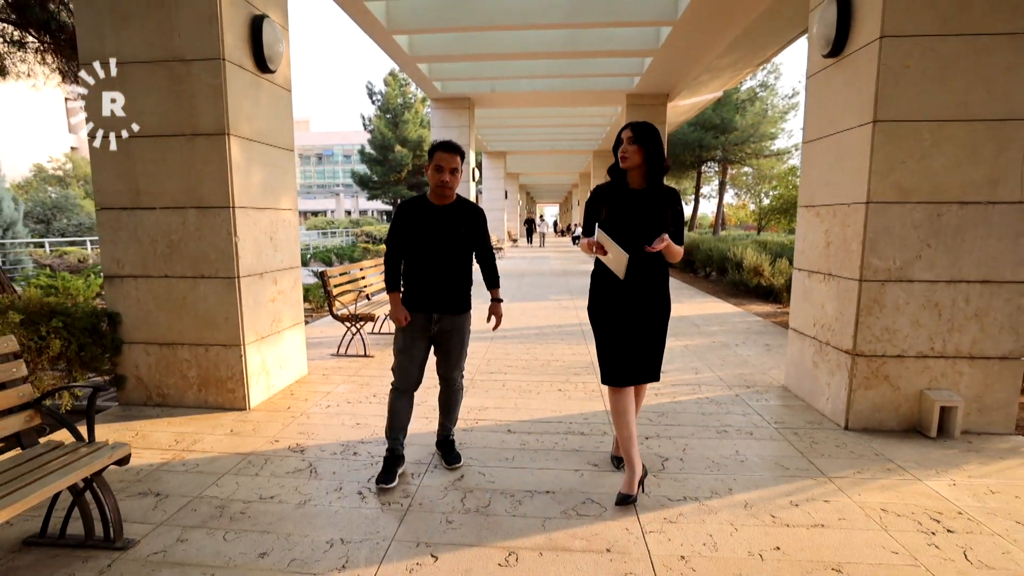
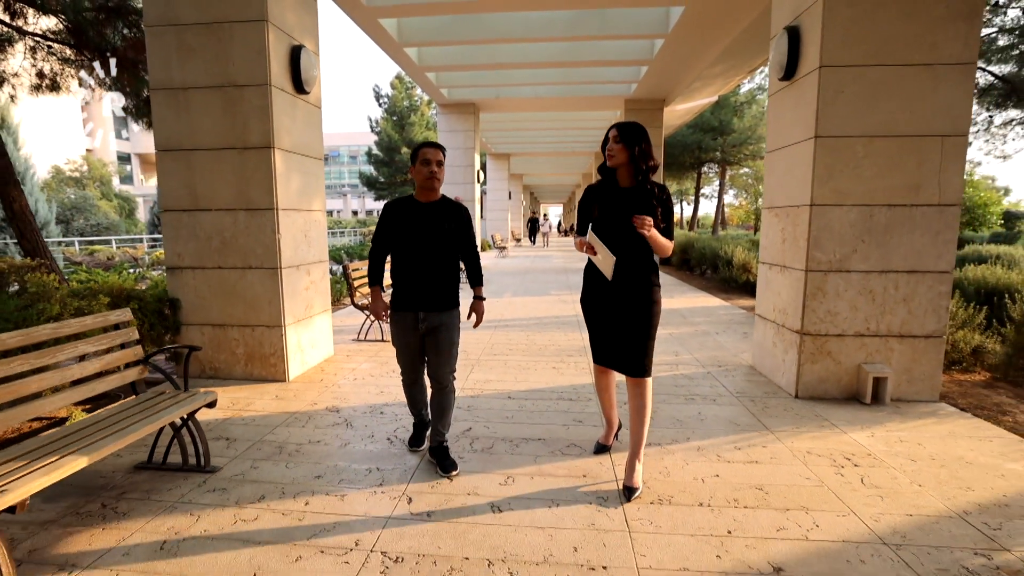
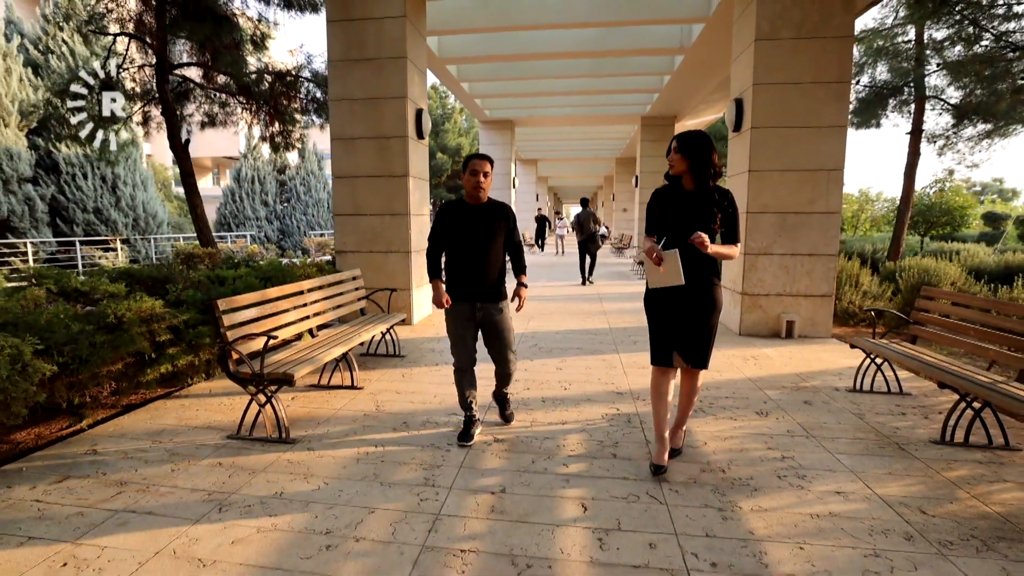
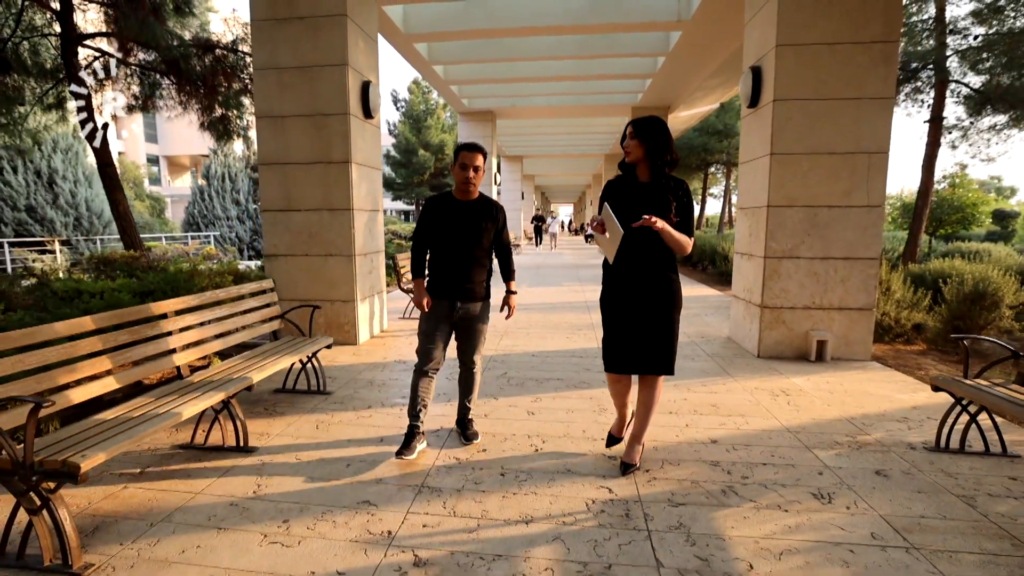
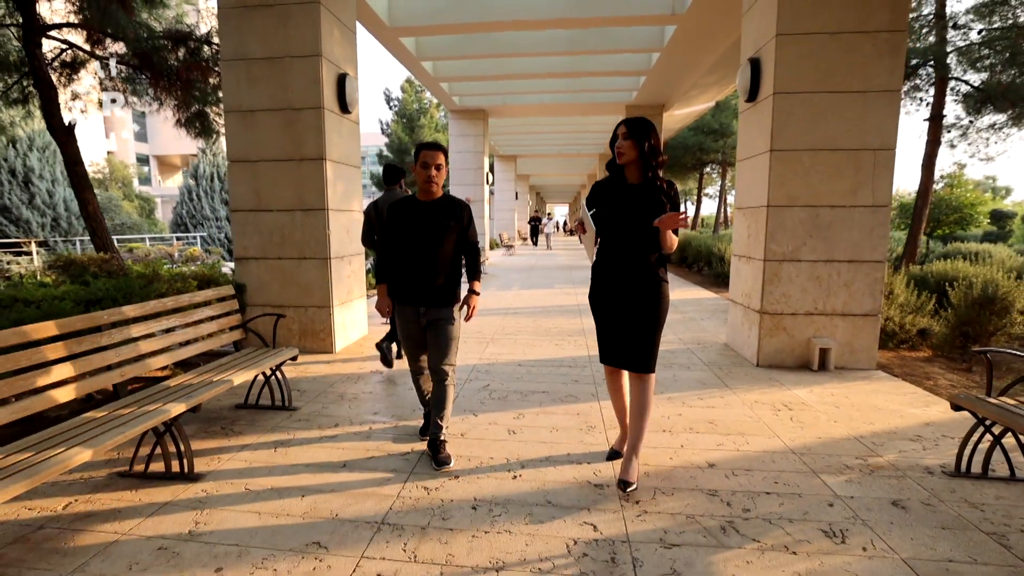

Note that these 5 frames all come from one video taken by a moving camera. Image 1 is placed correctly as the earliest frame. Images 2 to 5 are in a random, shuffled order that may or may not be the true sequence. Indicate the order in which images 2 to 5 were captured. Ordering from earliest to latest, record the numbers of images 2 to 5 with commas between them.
2, 5, 4, 3
